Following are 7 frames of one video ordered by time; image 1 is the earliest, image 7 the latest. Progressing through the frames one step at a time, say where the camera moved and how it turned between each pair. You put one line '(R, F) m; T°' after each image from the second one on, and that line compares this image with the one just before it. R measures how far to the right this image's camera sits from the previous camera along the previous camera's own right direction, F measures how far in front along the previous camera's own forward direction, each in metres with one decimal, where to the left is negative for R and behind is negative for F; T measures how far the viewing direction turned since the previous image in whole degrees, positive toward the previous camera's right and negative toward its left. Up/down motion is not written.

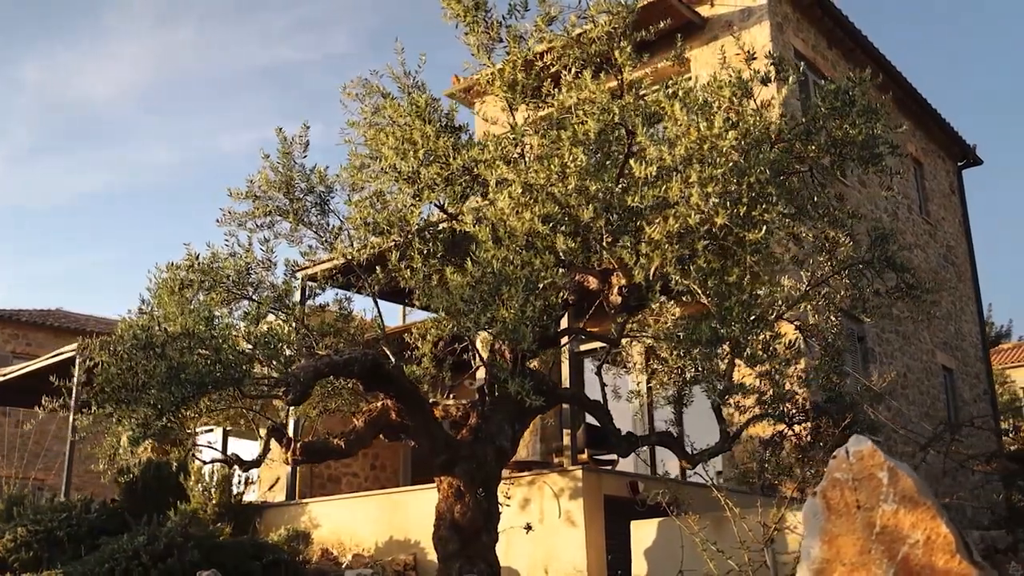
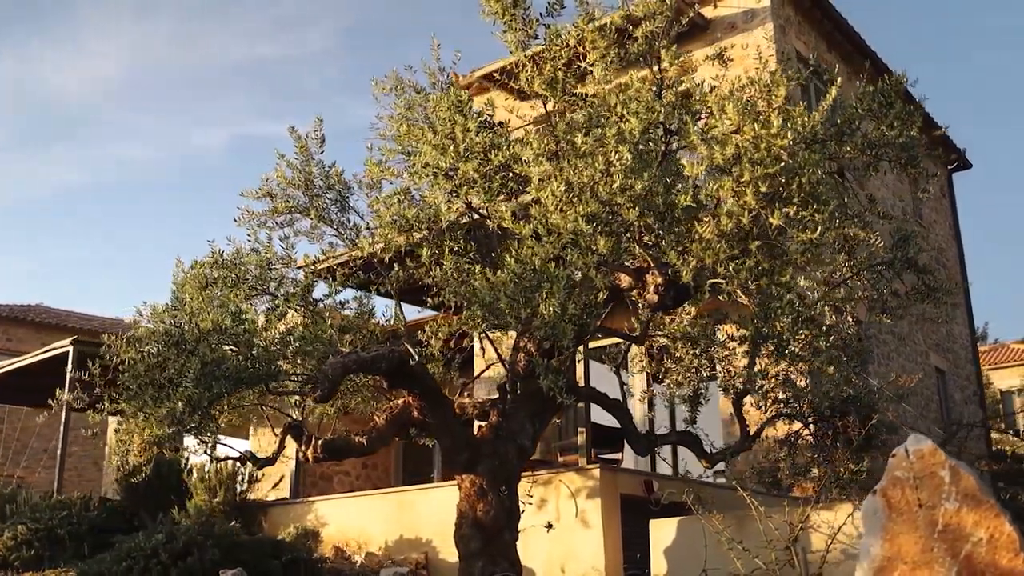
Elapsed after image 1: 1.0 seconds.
(-0.5, 0.0) m; +1°
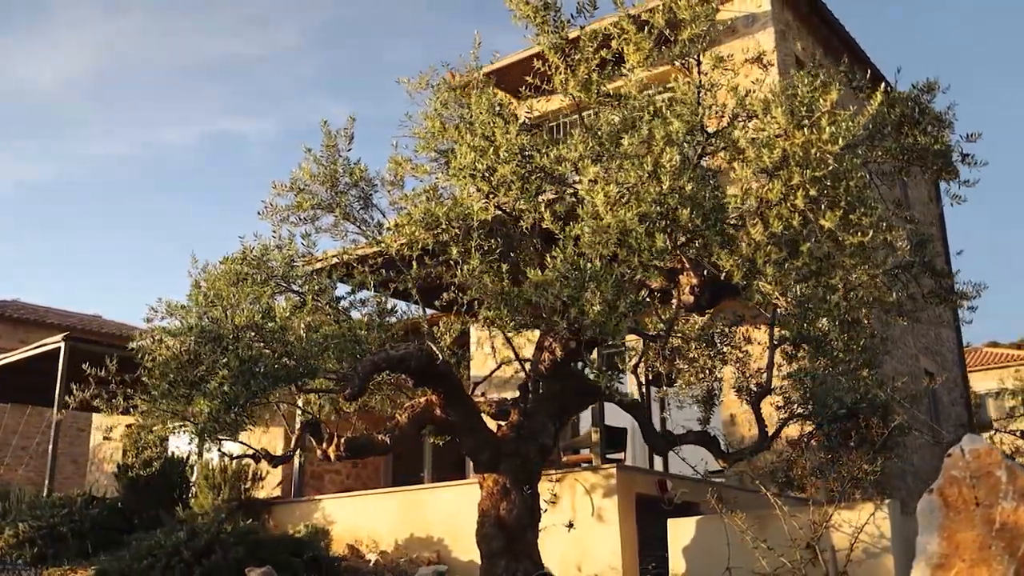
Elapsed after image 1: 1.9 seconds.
(-0.5, 0.0) m; +2°
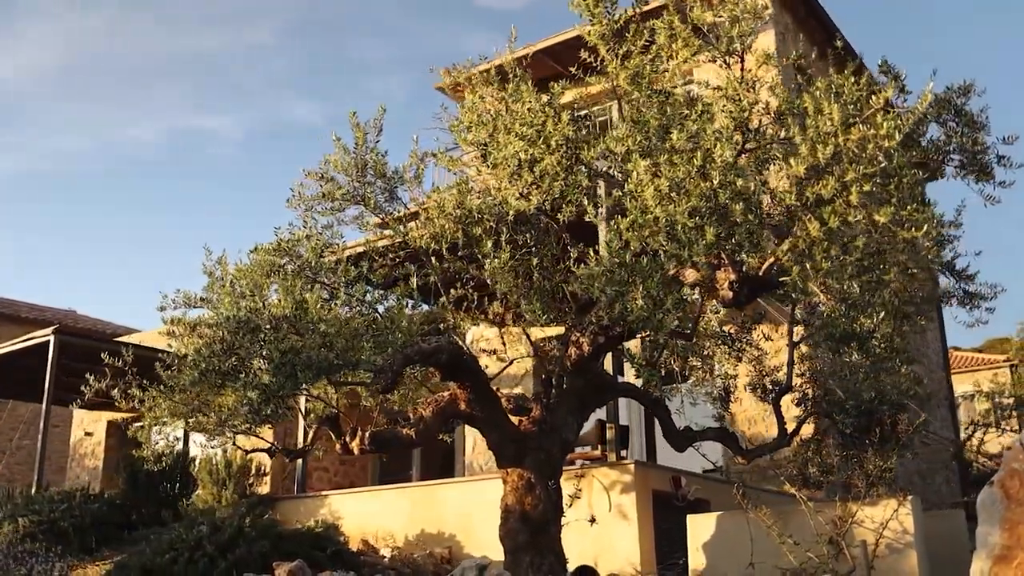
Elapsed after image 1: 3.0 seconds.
(-0.6, 0.0) m; +2°
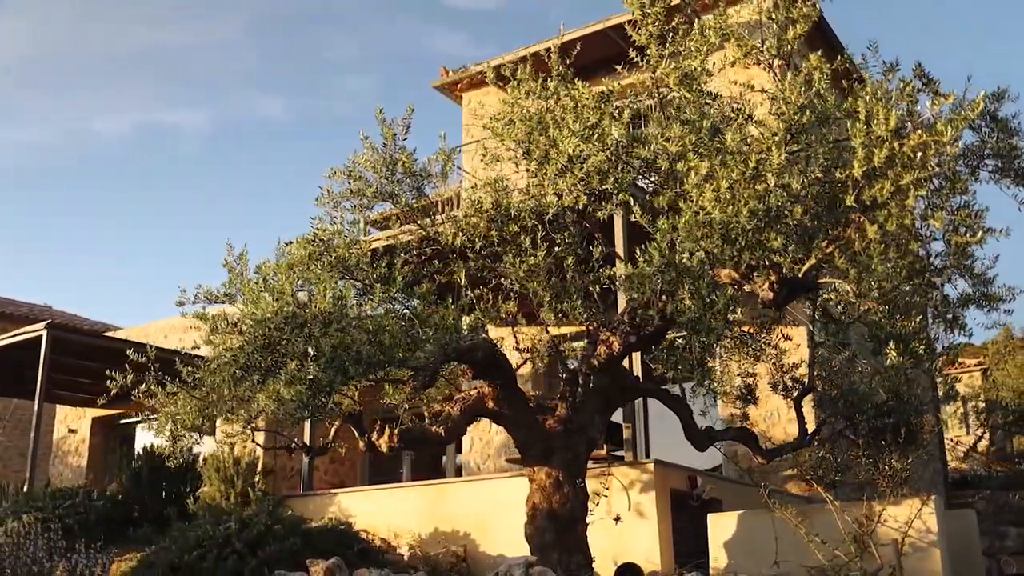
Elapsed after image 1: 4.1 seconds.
(-0.6, 0.0) m; +2°
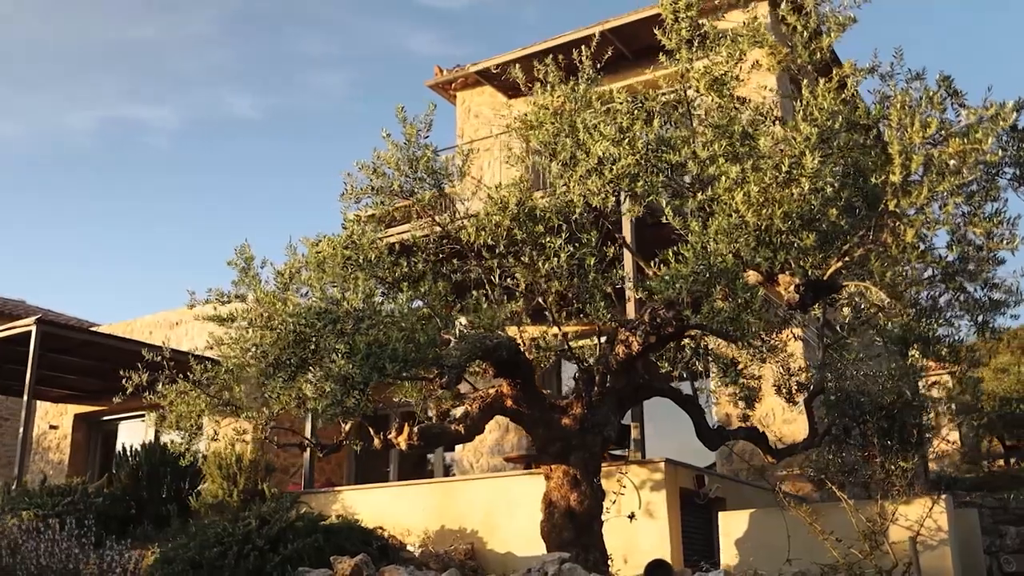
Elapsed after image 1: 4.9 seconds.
(-0.5, -0.1) m; +2°
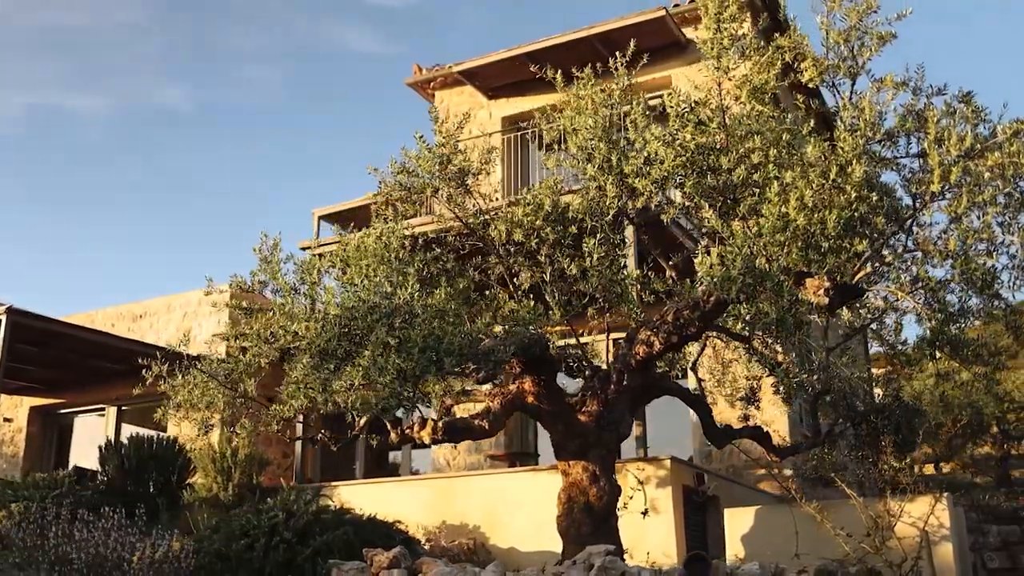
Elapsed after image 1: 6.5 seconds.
(-0.9, -0.1) m; +4°
